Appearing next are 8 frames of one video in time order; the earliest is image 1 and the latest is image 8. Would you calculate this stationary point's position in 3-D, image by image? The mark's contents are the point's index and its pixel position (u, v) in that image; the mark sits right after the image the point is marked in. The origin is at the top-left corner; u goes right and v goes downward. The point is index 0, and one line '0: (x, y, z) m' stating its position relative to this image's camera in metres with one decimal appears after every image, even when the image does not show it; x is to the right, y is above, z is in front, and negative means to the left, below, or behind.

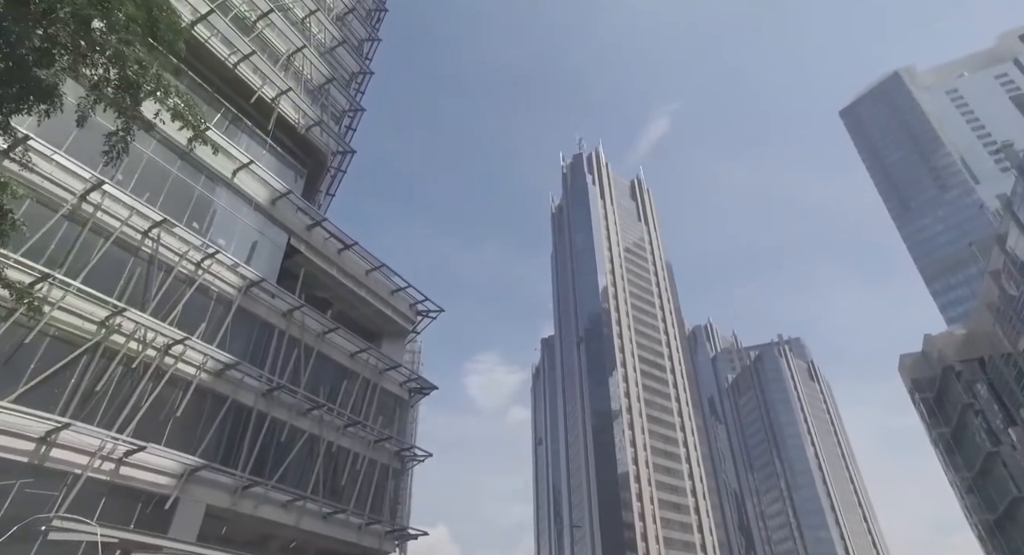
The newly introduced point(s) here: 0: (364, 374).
0: (-4.7, -3.0, +19.2) m
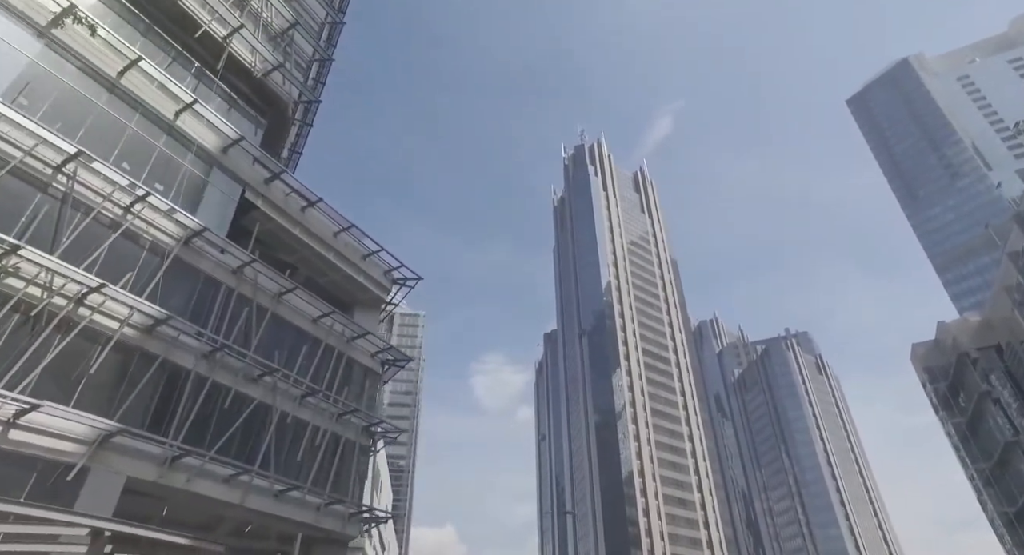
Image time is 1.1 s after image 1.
0: (-5.3, -1.8, +17.4) m
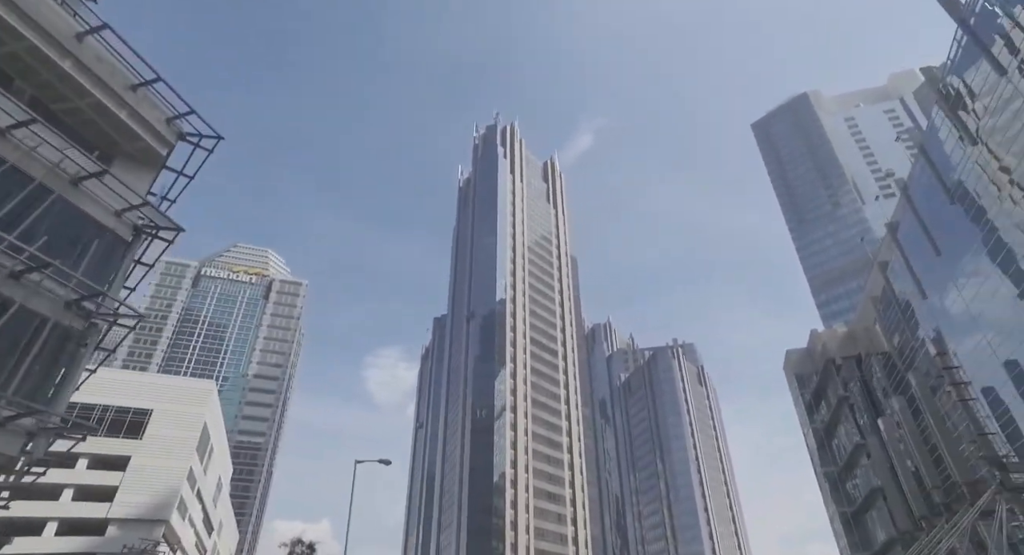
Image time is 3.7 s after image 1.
0: (-9.5, +2.2, +11.9) m
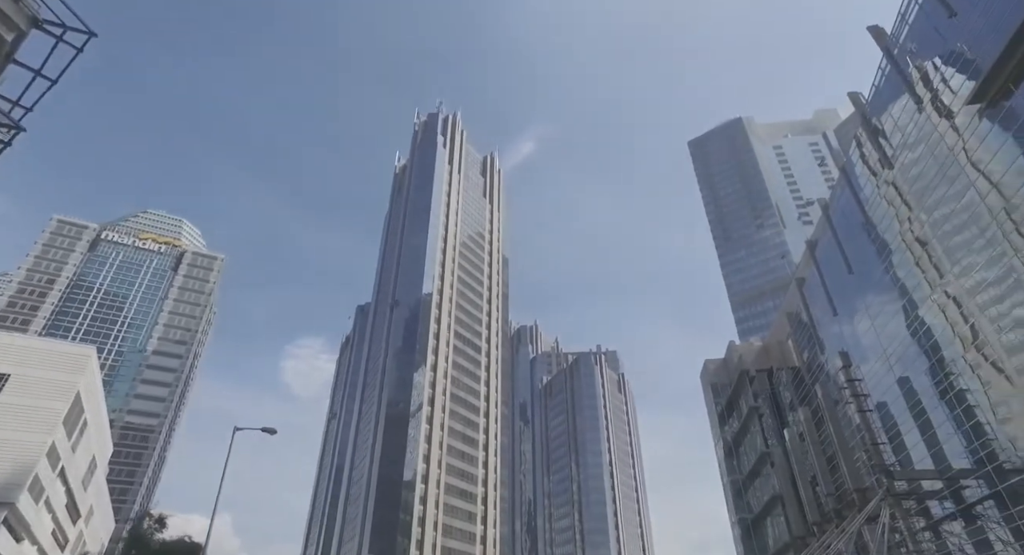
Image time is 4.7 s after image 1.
0: (-10.8, +4.1, +9.1) m
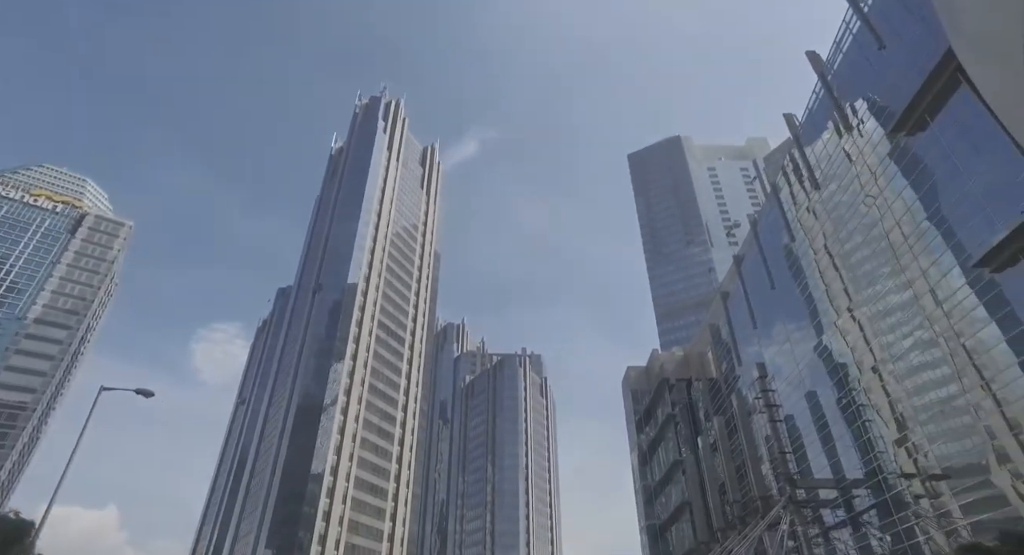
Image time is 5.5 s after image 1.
0: (-11.3, +5.9, +6.6) m
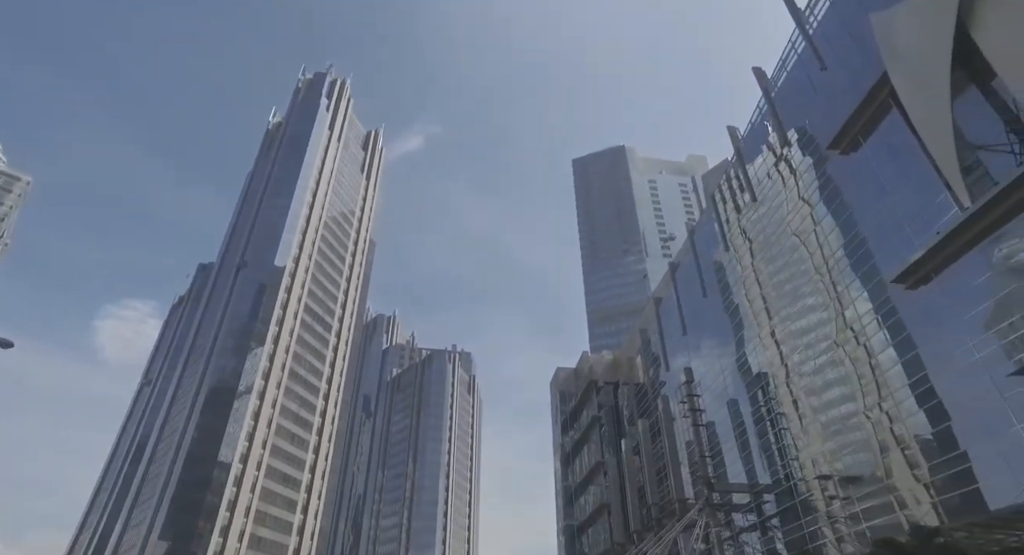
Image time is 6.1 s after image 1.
0: (-11.3, +7.7, +4.3) m
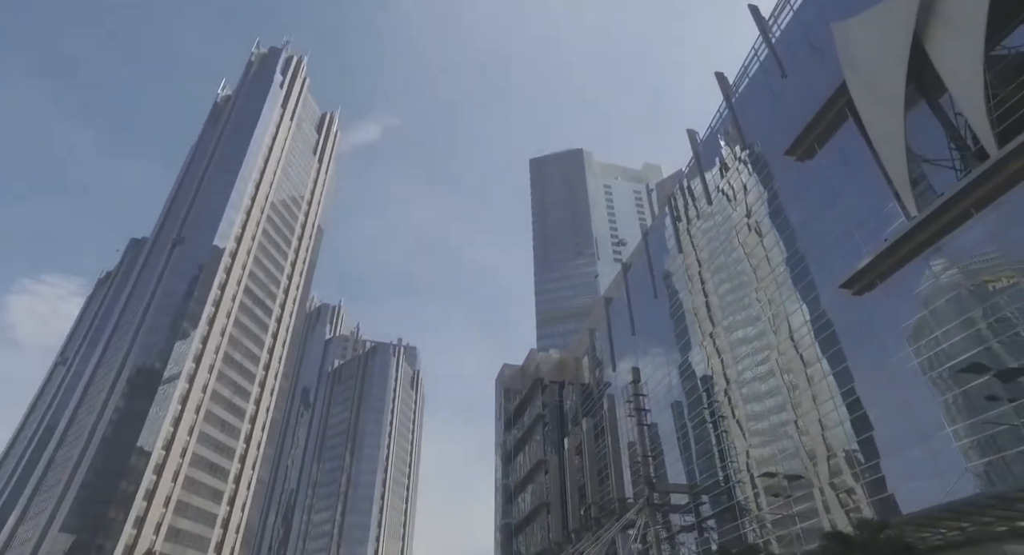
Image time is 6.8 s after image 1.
0: (-10.9, +9.2, +2.3) m
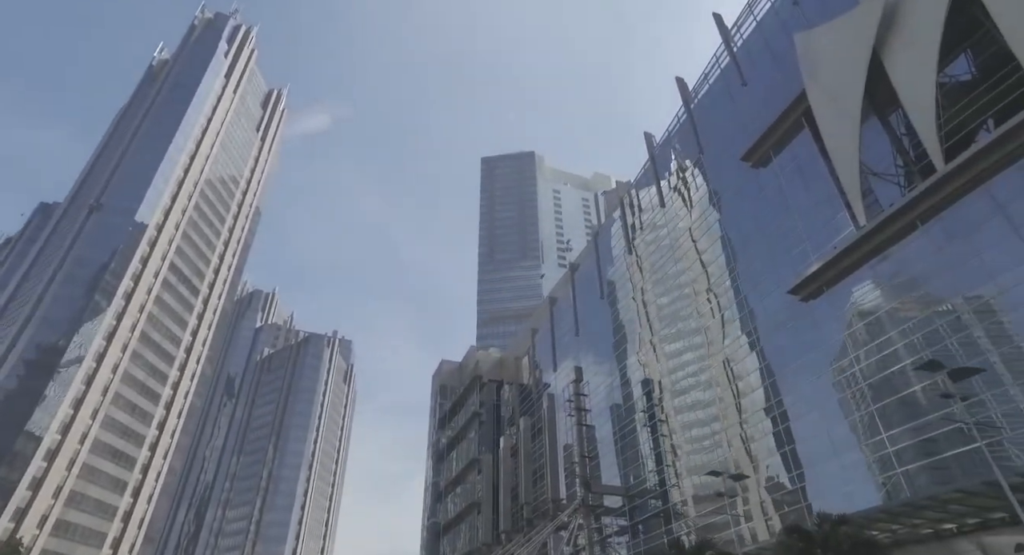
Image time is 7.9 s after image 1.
0: (-9.9, +10.9, -0.1) m
